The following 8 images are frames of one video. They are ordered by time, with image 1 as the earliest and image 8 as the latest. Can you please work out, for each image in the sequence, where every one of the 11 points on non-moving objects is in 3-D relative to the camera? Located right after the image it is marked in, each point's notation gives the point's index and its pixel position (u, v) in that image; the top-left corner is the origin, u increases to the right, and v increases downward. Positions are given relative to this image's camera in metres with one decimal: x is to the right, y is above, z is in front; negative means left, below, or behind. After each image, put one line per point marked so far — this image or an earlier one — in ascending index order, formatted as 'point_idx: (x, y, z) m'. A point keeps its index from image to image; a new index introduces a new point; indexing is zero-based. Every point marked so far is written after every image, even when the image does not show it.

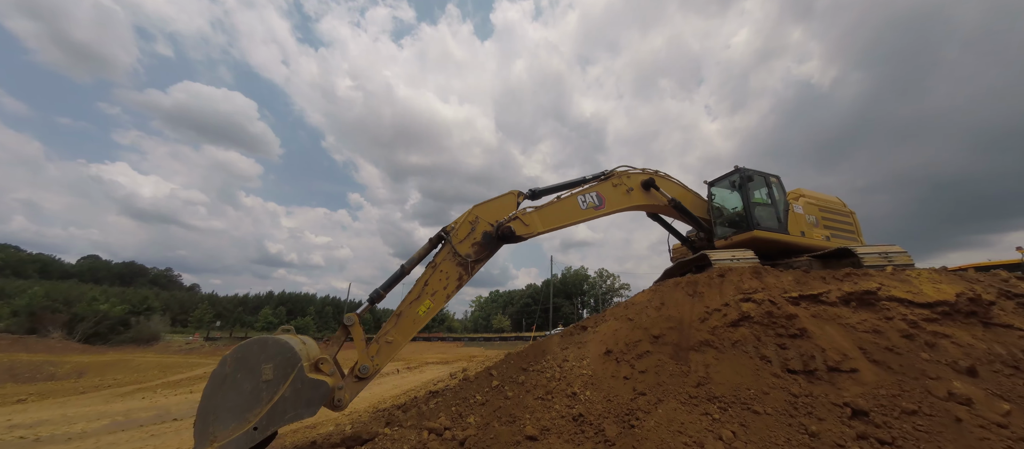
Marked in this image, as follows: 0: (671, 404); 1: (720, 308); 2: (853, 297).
0: (+1.6, -1.8, +3.1) m
1: (+2.5, -1.0, +3.8) m
2: (+3.8, -0.8, +3.5) m
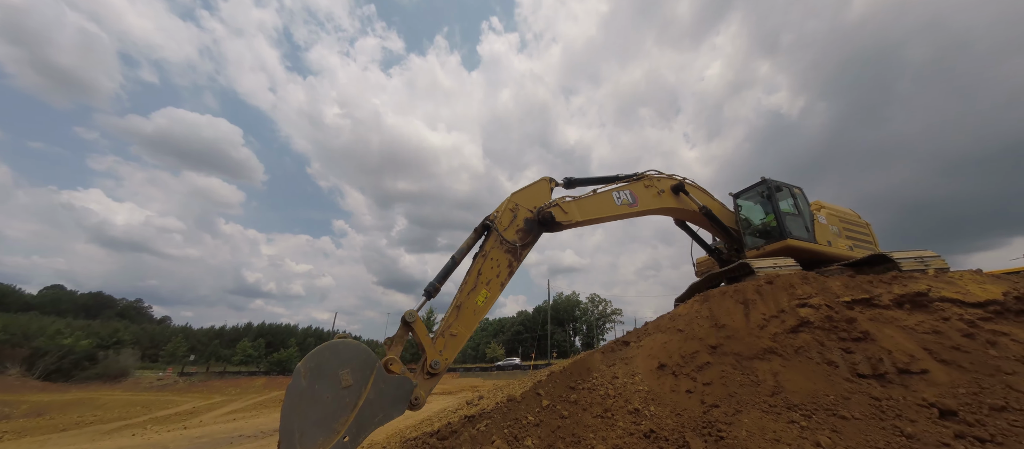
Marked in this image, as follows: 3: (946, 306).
0: (+2.3, -1.8, +3.0) m
1: (+3.2, -1.1, +3.8) m
2: (+4.5, -0.9, +3.6) m
3: (+4.8, -0.9, +3.4) m
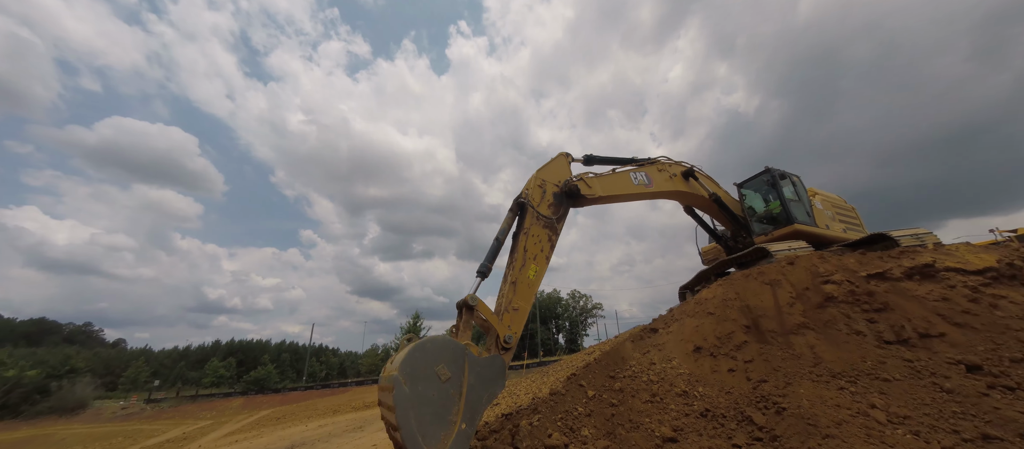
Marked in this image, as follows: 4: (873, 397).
0: (+2.9, -1.6, +3.2) m
1: (+3.7, -0.9, +4.1) m
2: (+5.0, -0.6, +3.9) m
3: (+5.3, -0.6, +3.8) m
4: (+3.2, -1.5, +2.8) m
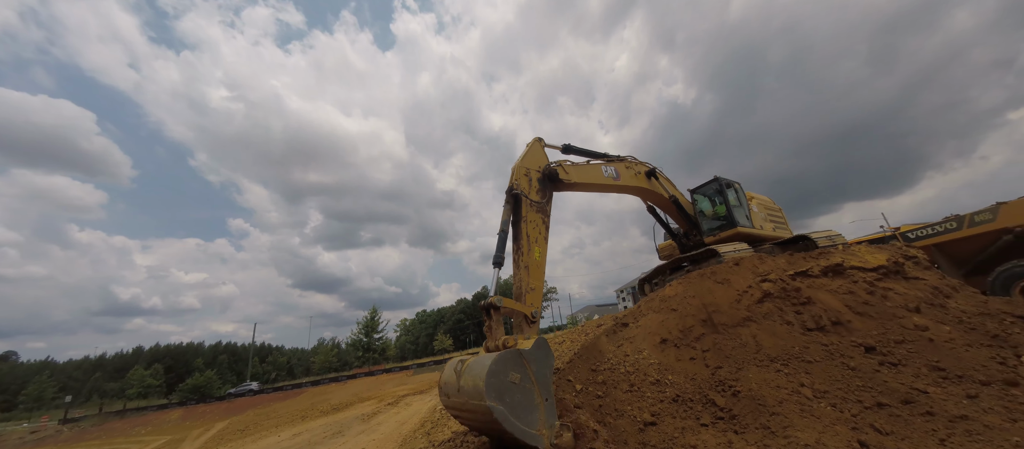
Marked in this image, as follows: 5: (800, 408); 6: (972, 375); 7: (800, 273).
0: (+2.9, -1.8, +3.9) m
1: (+3.6, -1.0, +4.8) m
2: (+4.9, -0.7, +4.9) m
3: (+5.2, -0.7, +4.8) m
4: (+3.3, -1.7, +3.6) m
5: (+2.9, -1.8, +3.2) m
6: (+4.7, -1.5, +3.2) m
7: (+4.5, -0.7, +4.9) m
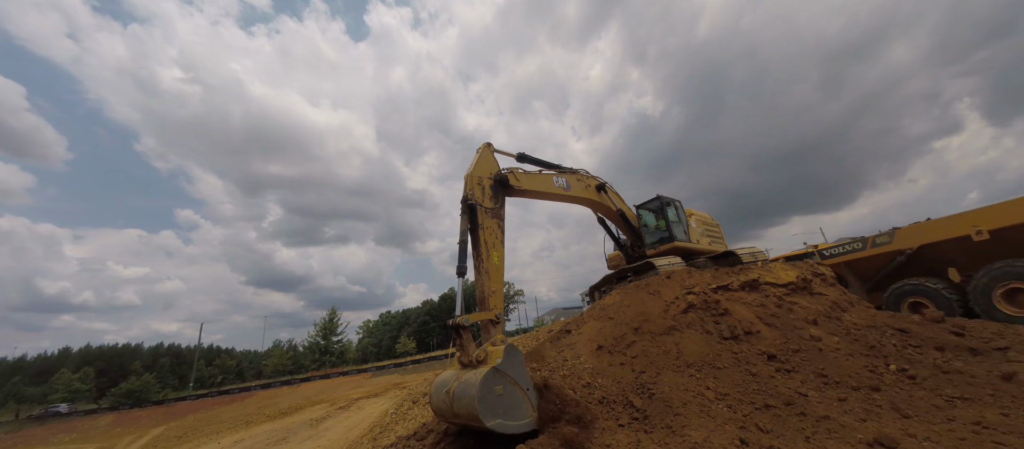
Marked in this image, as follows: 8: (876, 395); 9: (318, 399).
0: (+2.1, -2.0, +4.2) m
1: (+2.7, -1.3, +5.3) m
2: (+4.0, -1.0, +5.4) m
3: (+4.3, -1.1, +5.4) m
4: (+2.5, -2.0, +4.0) m
5: (+2.1, -2.1, +3.5) m
6: (+3.9, -1.8, +3.7) m
7: (+3.6, -1.0, +5.4) m
8: (+4.0, -1.9, +3.4) m
9: (-9.1, -8.2, +14.7) m
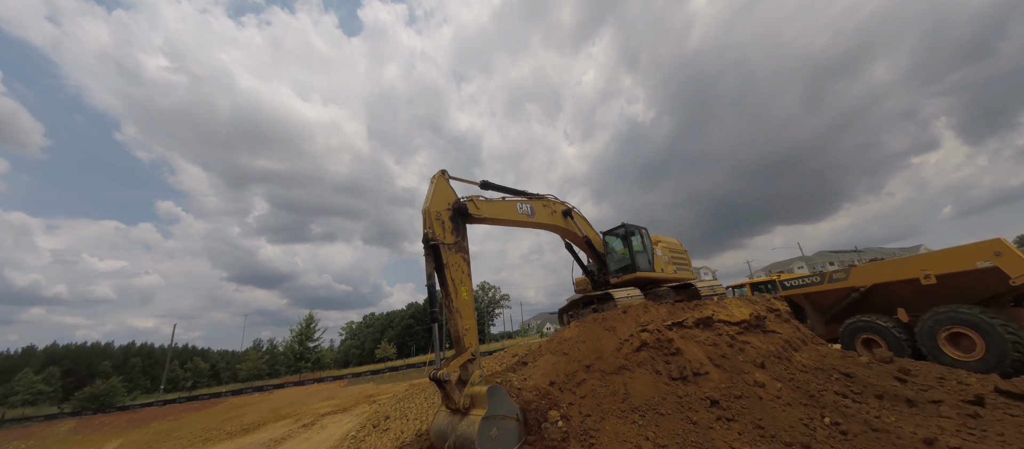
0: (+1.3, -2.6, +4.2) m
1: (+1.9, -1.9, +5.2) m
2: (+3.2, -1.7, +5.4) m
3: (+3.5, -1.7, +5.4) m
4: (+1.7, -2.6, +3.9) m
5: (+1.4, -2.7, +3.4) m
6: (+3.2, -2.5, +3.7) m
7: (+2.8, -1.7, +5.4) m
8: (+3.2, -2.5, +3.4) m
9: (-10.3, -8.5, +14.3) m
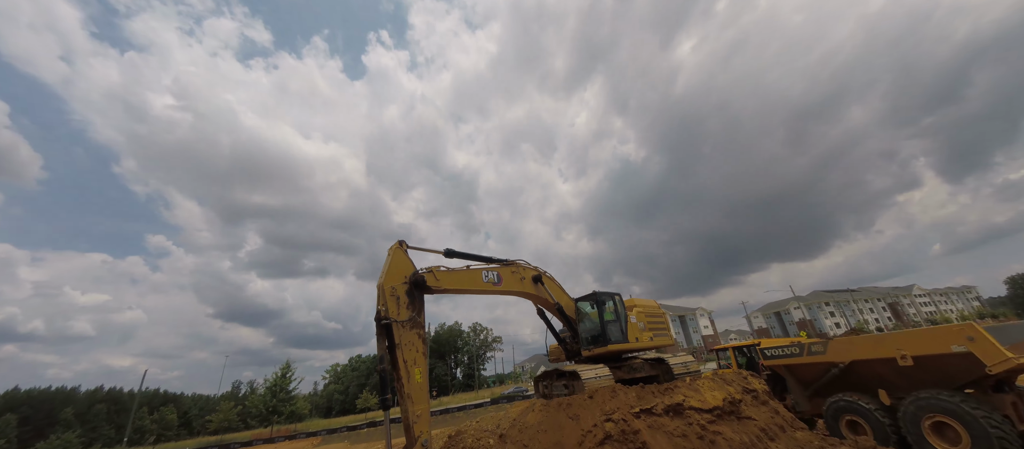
0: (+0.7, -3.7, +3.7) m
1: (+1.2, -3.1, +4.8) m
2: (+2.5, -2.9, +5.0) m
3: (+2.9, -3.0, +5.0) m
4: (+1.1, -3.7, +3.5) m
5: (+0.7, -3.7, +3.0) m
6: (+2.5, -3.5, +3.2) m
7: (+2.1, -2.9, +5.0) m
8: (+2.5, -3.5, +3.0) m
9: (-11.1, -10.7, +13.0) m
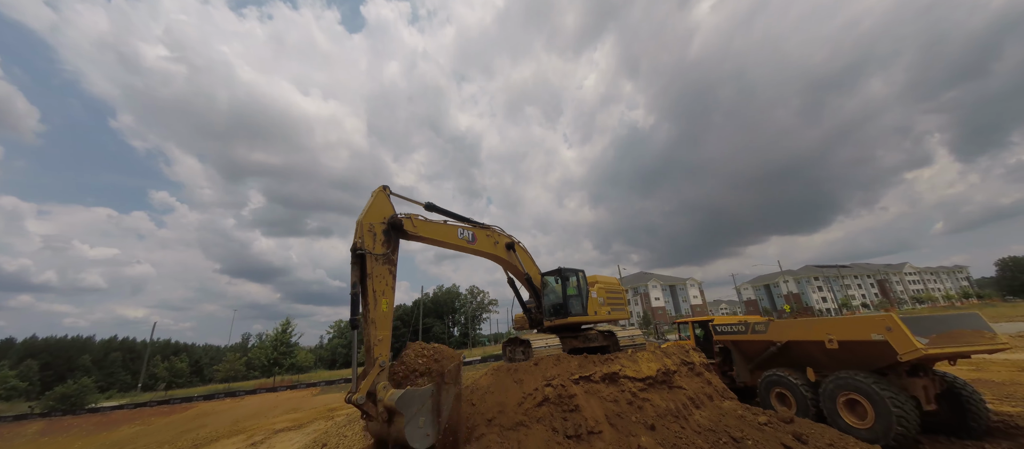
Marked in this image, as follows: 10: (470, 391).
0: (-0.2, -3.5, +4.3) m
1: (+0.4, -2.8, +5.3) m
2: (+1.7, -2.6, +5.5) m
3: (+2.0, -2.7, +5.5) m
4: (+0.2, -3.5, +4.0) m
5: (-0.2, -3.6, +3.5) m
6: (+1.6, -3.4, +3.8) m
7: (+1.2, -2.6, +5.5) m
8: (+1.6, -3.5, +3.5) m
9: (-12.1, -9.0, +14.3) m
10: (-0.8, -3.1, +6.0) m
